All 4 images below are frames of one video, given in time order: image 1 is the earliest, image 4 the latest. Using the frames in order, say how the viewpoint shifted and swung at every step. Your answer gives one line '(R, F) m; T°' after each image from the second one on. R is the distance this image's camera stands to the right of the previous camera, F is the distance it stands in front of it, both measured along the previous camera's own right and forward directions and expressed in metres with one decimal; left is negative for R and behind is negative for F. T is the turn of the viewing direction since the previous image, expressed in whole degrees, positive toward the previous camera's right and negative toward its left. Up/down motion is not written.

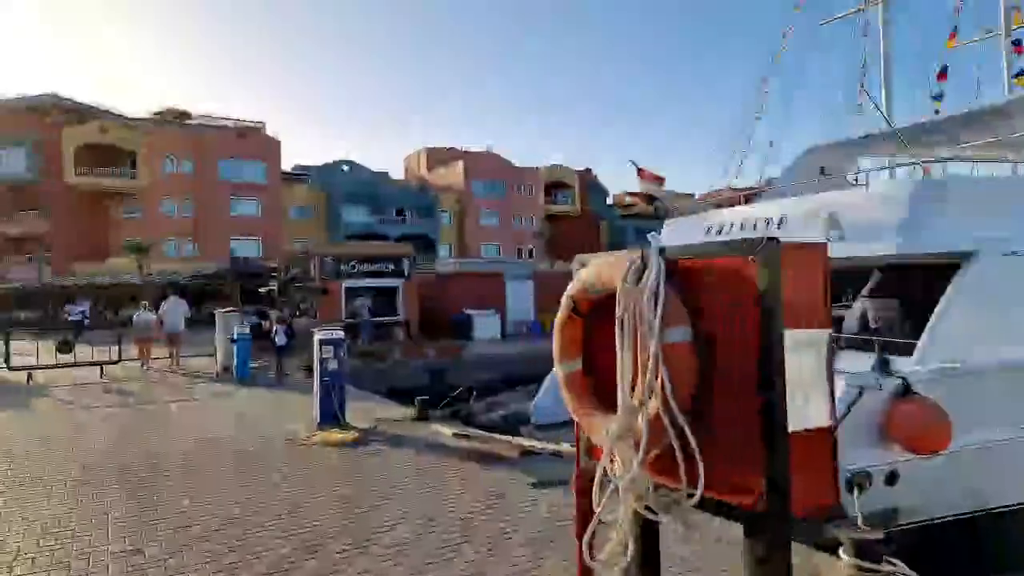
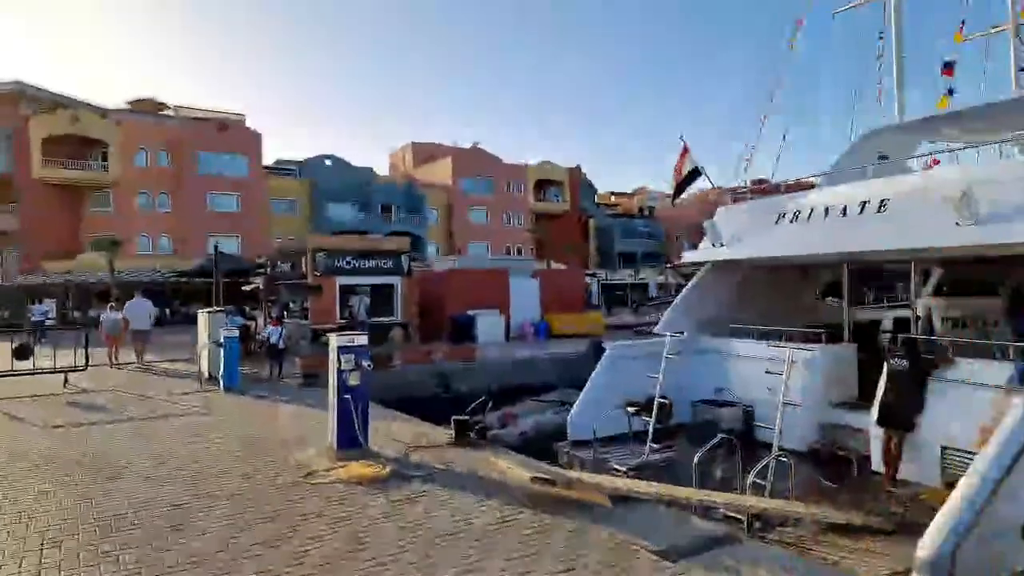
(-1.0, +1.7) m; +2°
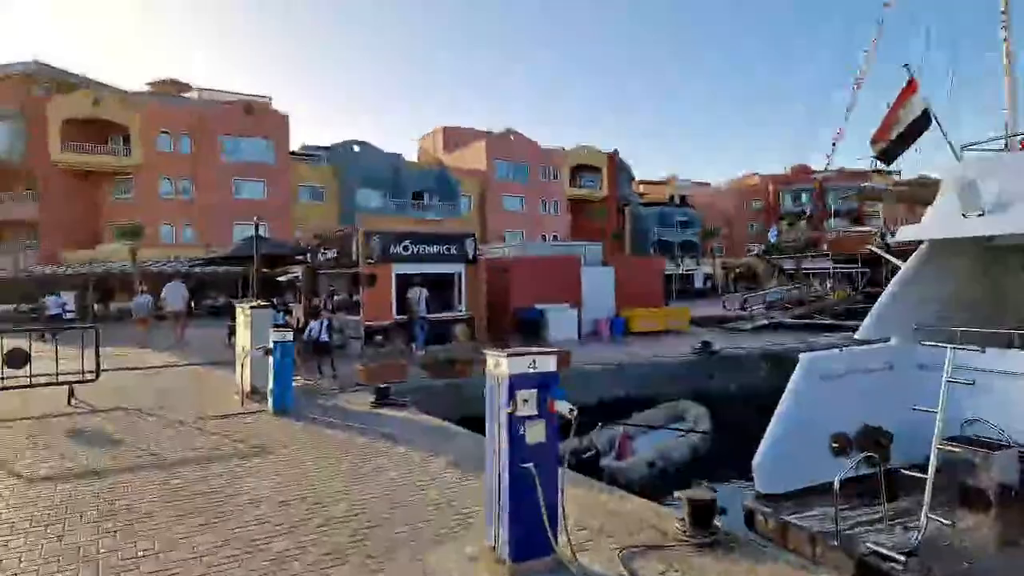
(-1.8, +3.2) m; -2°
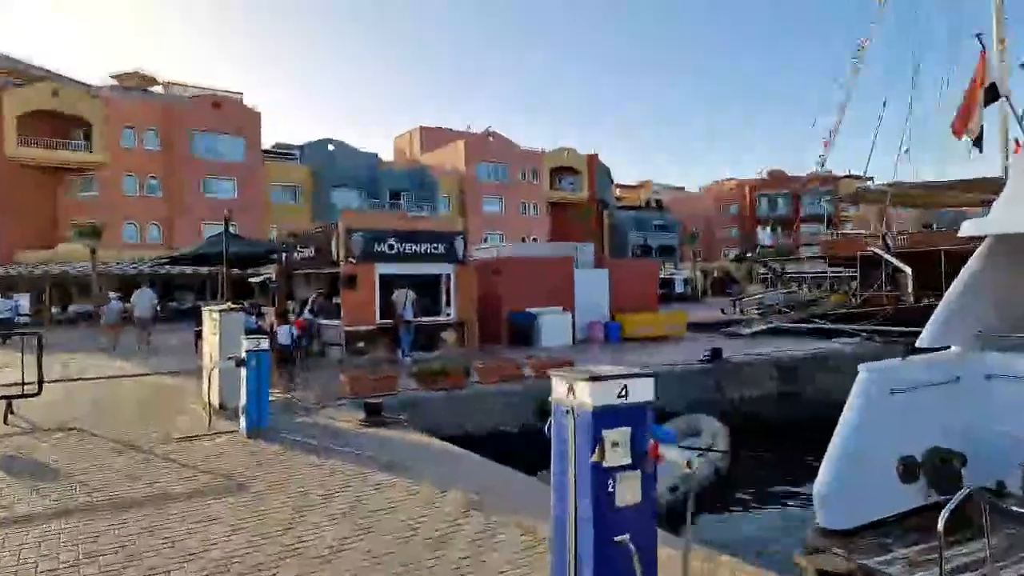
(-0.5, +1.3) m; +2°
